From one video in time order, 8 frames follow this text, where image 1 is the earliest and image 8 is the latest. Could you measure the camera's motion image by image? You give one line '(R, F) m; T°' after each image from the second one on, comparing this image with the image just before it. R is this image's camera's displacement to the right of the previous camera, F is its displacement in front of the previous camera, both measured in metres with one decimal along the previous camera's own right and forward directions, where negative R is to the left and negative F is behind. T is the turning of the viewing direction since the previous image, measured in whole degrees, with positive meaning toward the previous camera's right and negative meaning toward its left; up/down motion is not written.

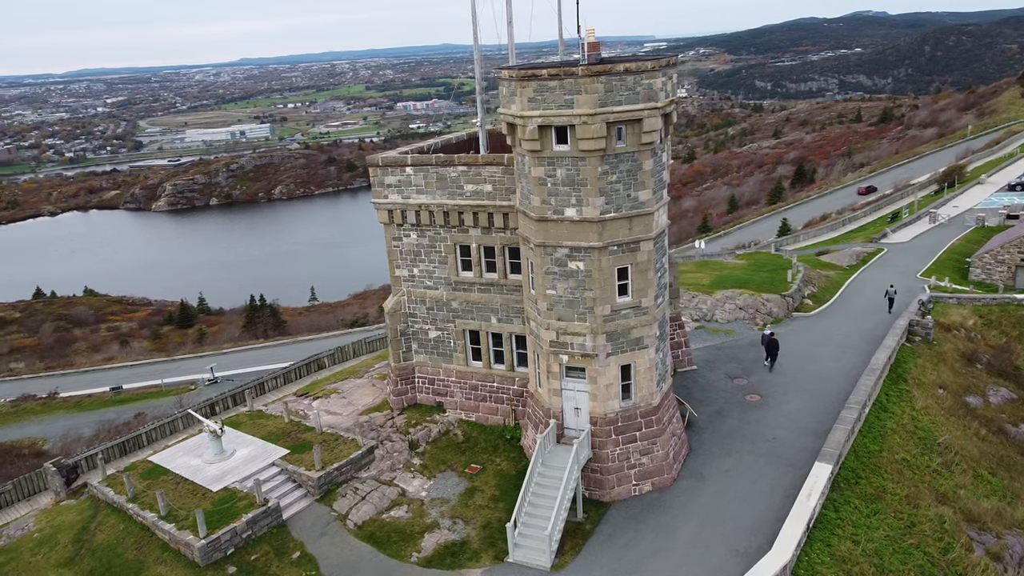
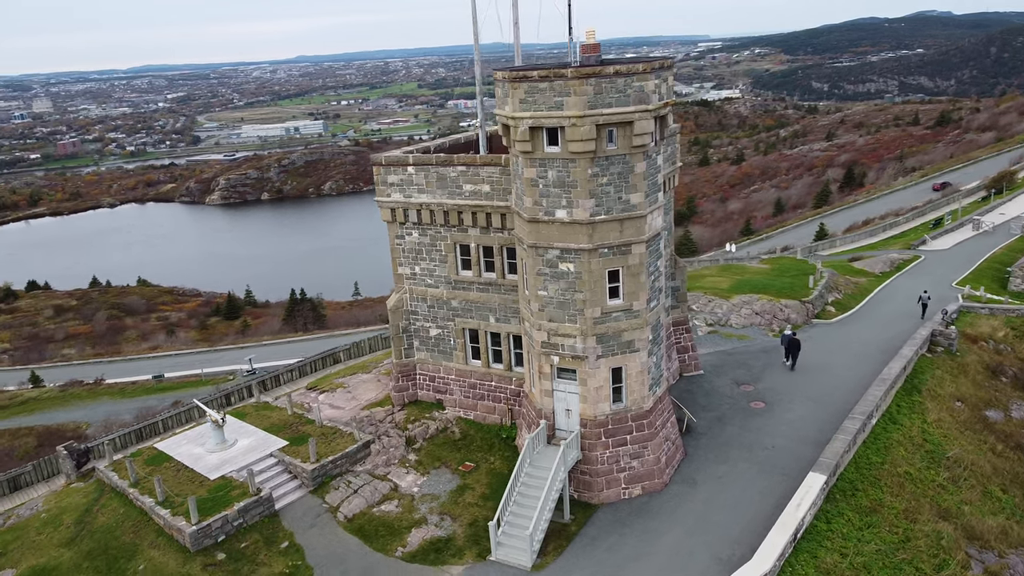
(+1.4, -0.1) m; -3°
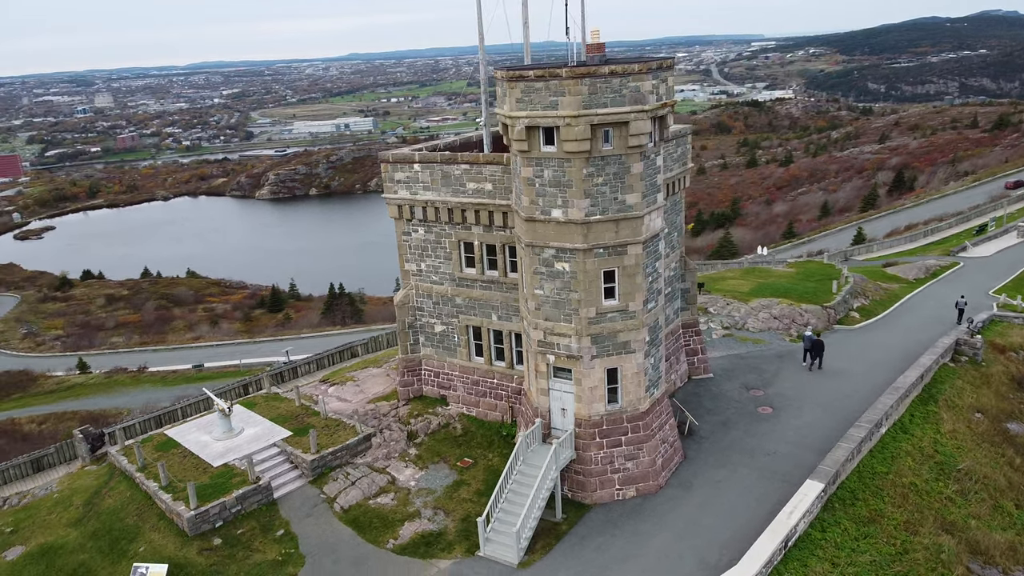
(+1.2, -0.1) m; -3°
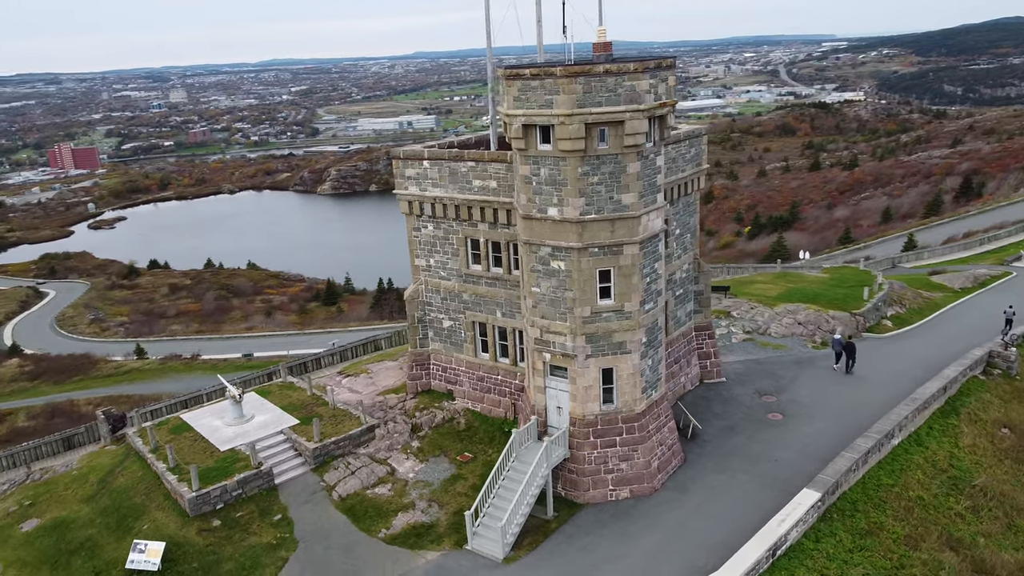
(+1.5, -0.1) m; -4°
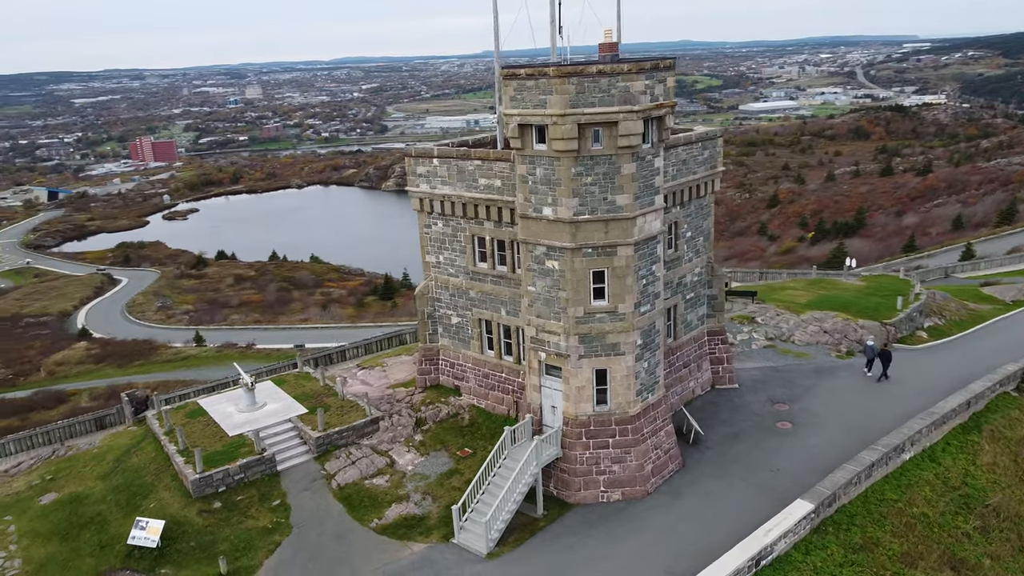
(+1.7, -0.1) m; -4°
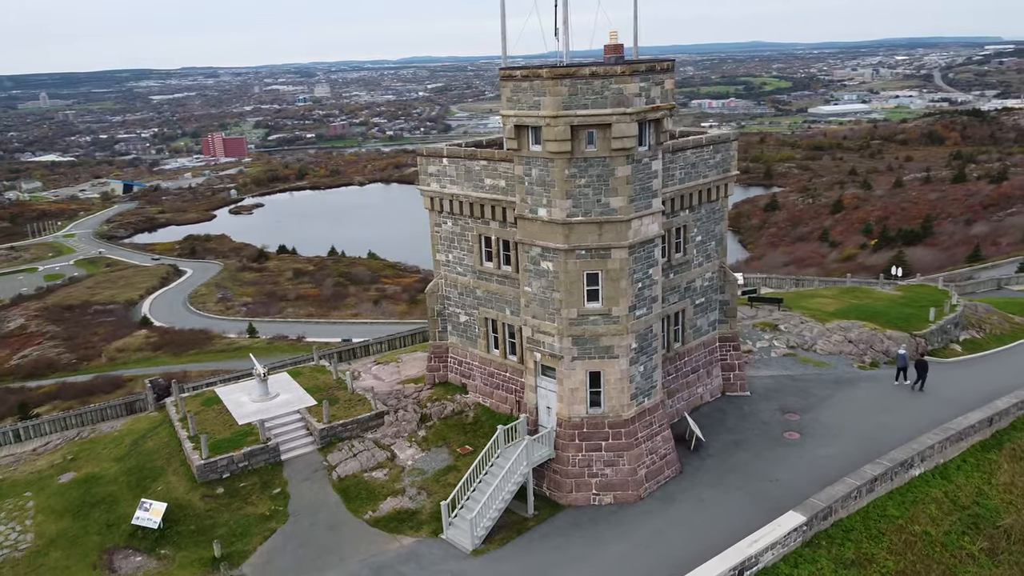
(+1.6, -0.1) m; -4°
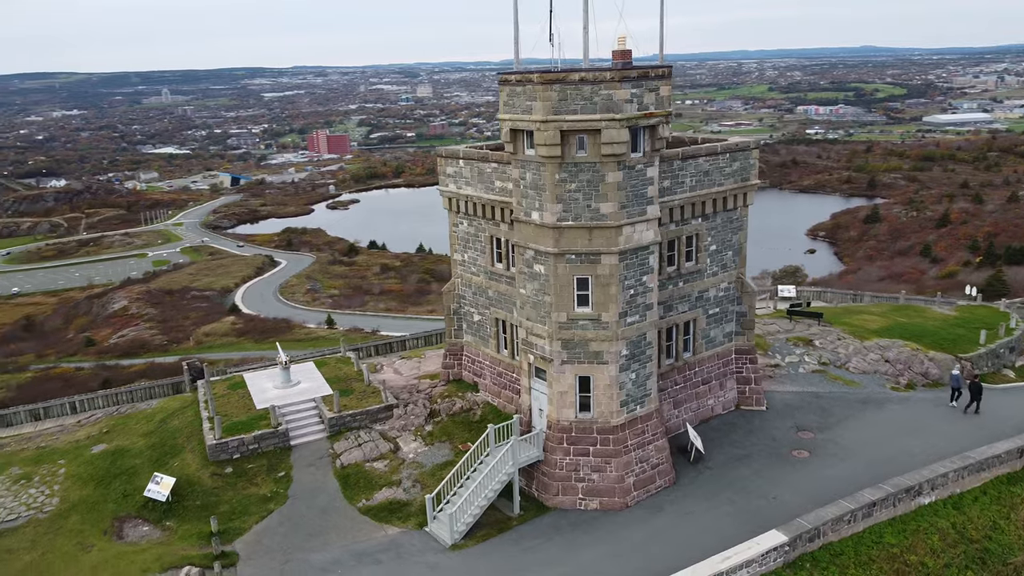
(+2.5, -0.1) m; -7°
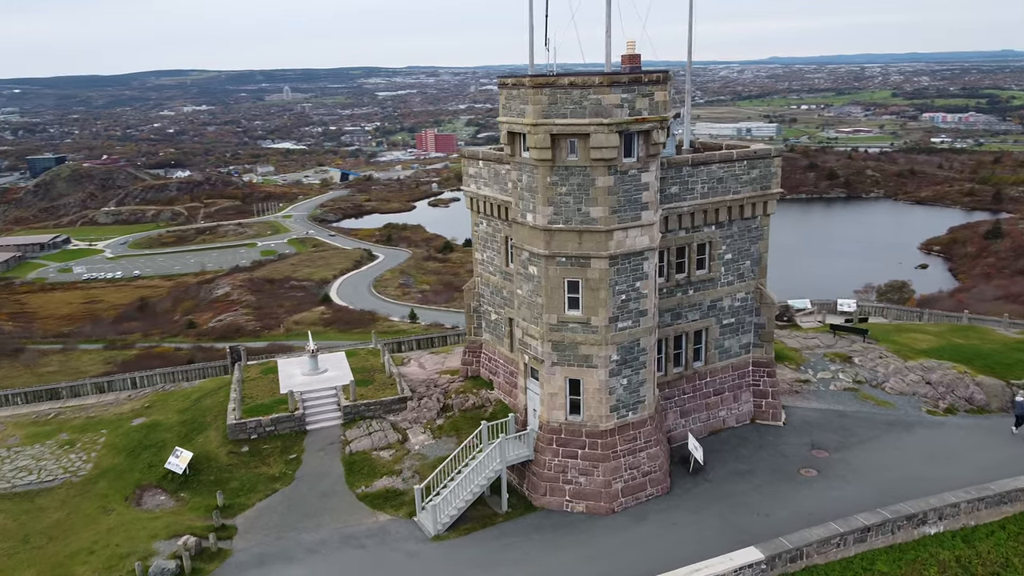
(+2.7, -0.1) m; -7°
